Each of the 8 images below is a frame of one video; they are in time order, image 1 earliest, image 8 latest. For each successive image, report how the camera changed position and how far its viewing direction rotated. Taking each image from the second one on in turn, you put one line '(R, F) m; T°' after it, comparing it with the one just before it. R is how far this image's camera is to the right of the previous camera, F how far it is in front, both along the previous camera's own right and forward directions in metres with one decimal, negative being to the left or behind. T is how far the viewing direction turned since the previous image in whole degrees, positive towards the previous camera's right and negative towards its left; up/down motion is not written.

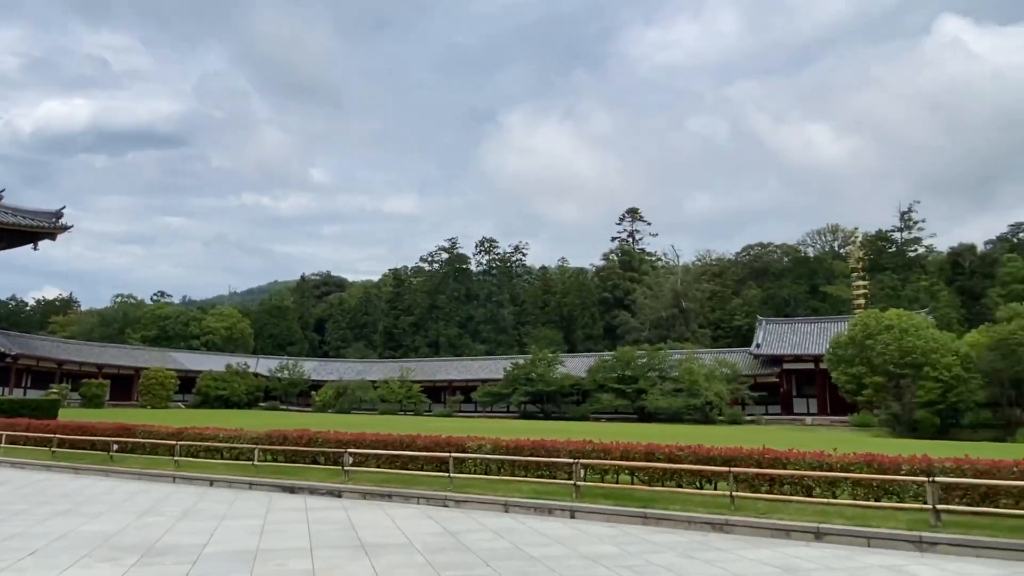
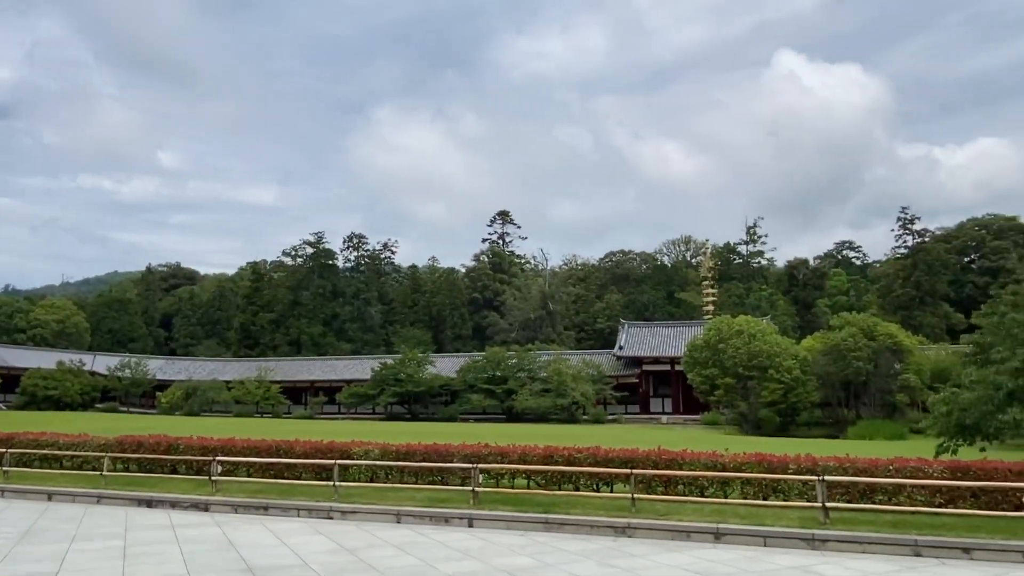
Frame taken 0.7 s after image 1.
(-0.3, +0.4) m; +11°
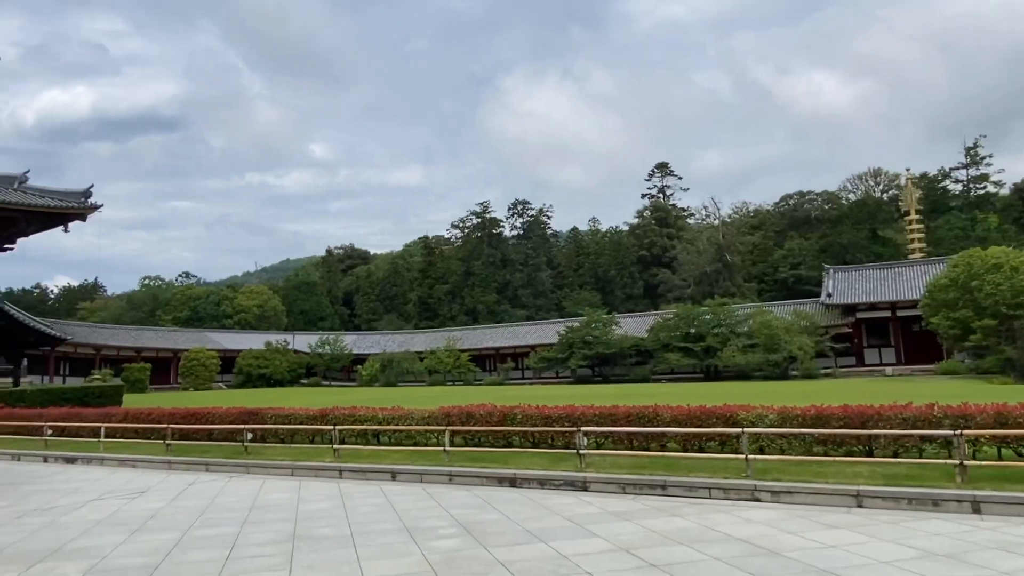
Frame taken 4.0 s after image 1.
(-2.5, +1.2) m; -12°
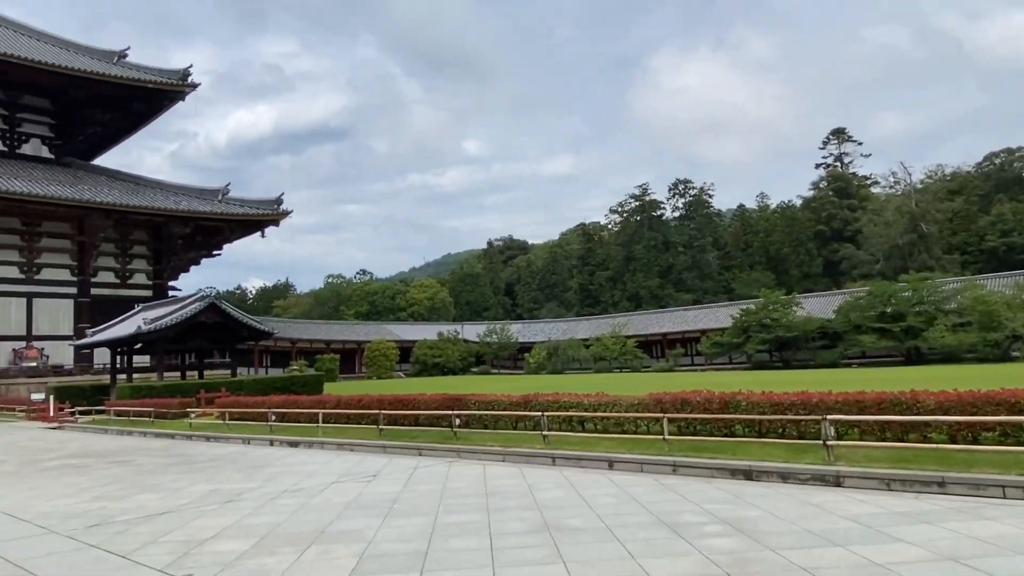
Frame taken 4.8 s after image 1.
(-0.6, +0.3) m; -13°
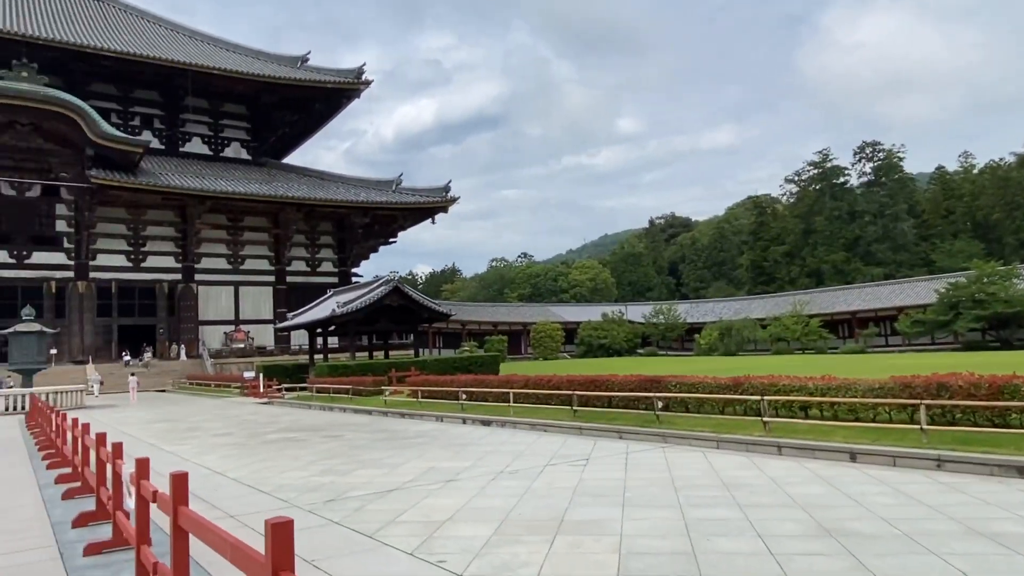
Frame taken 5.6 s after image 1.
(-0.5, +0.4) m; -13°
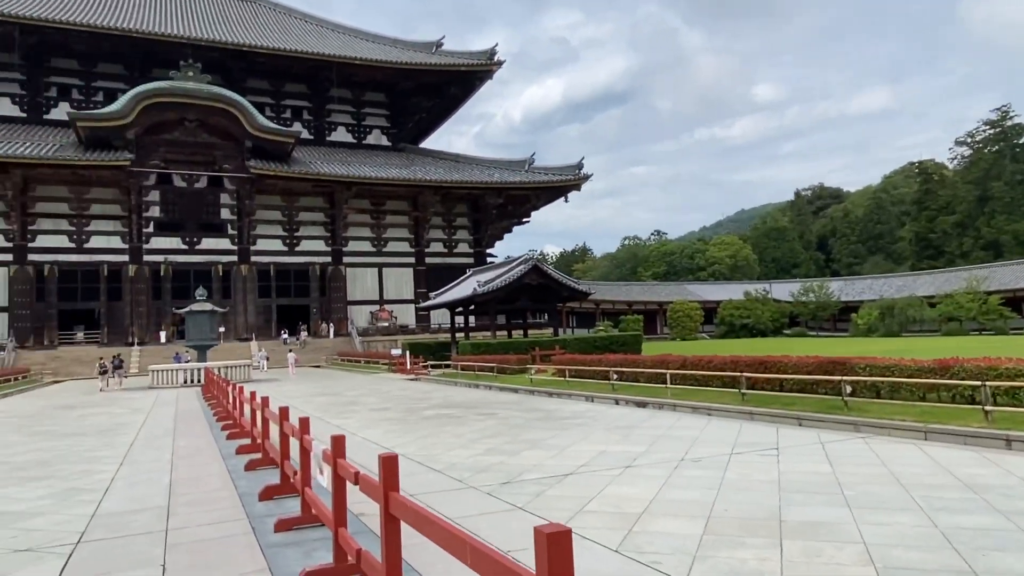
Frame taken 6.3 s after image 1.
(-0.4, +0.4) m; -11°
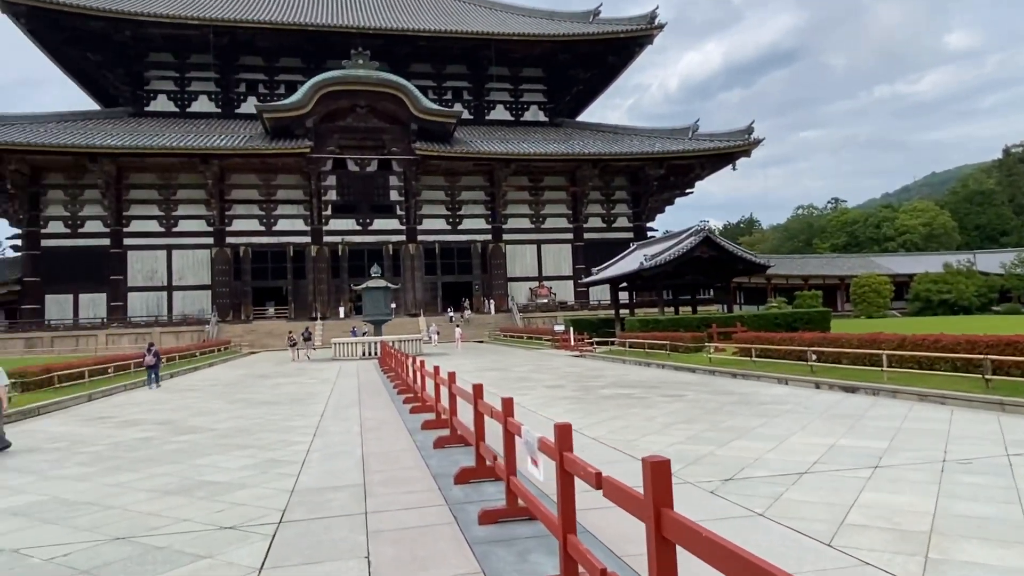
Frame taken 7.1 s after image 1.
(-0.4, +0.5) m; -13°
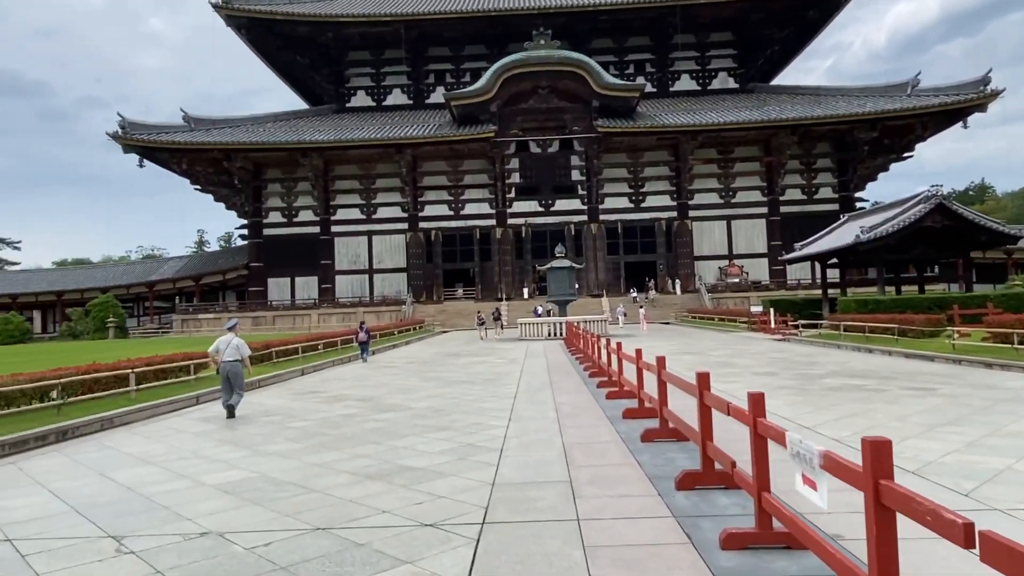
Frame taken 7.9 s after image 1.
(-0.2, +0.6) m; -15°
